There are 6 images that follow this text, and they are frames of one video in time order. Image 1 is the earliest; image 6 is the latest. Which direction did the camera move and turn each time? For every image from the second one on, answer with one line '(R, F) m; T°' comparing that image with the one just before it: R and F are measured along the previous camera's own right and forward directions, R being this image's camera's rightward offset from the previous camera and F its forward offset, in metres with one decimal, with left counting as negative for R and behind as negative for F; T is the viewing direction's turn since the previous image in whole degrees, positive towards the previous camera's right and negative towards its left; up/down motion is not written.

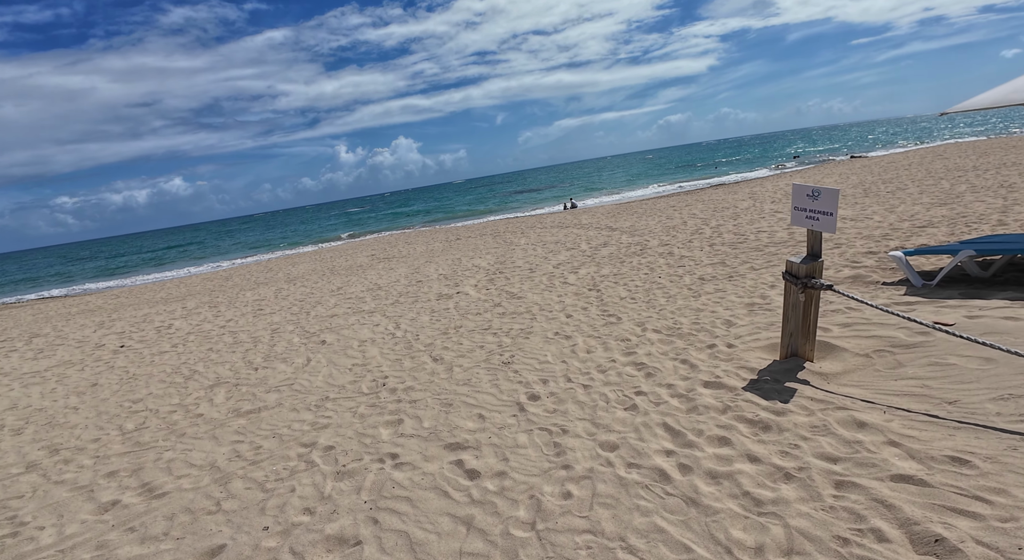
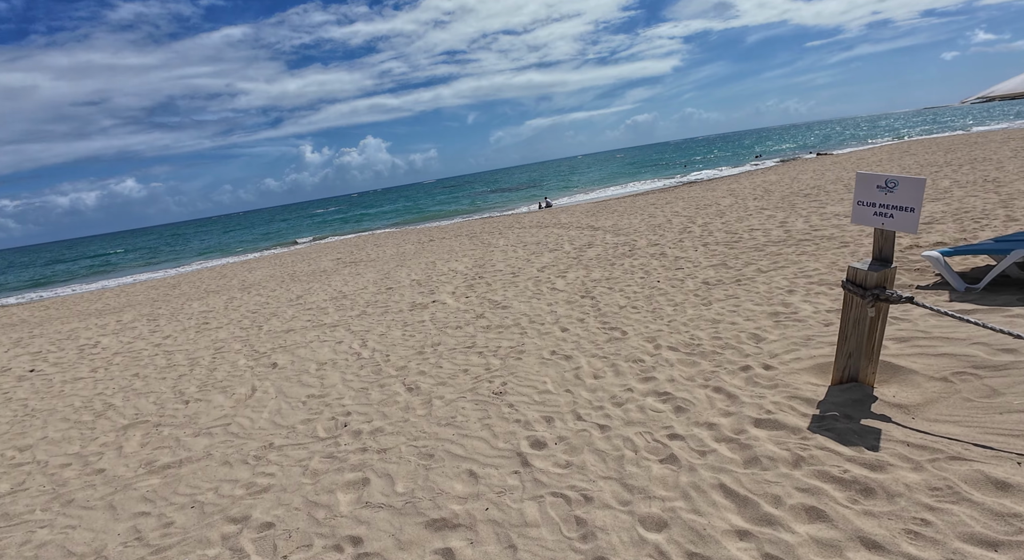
(-0.2, +0.9) m; +3°
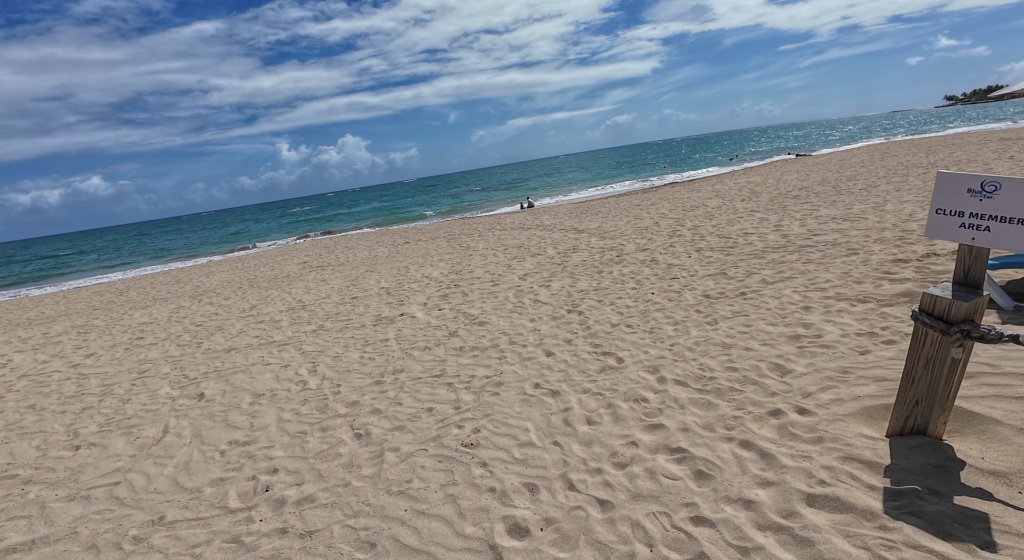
(0.0, +0.9) m; +2°
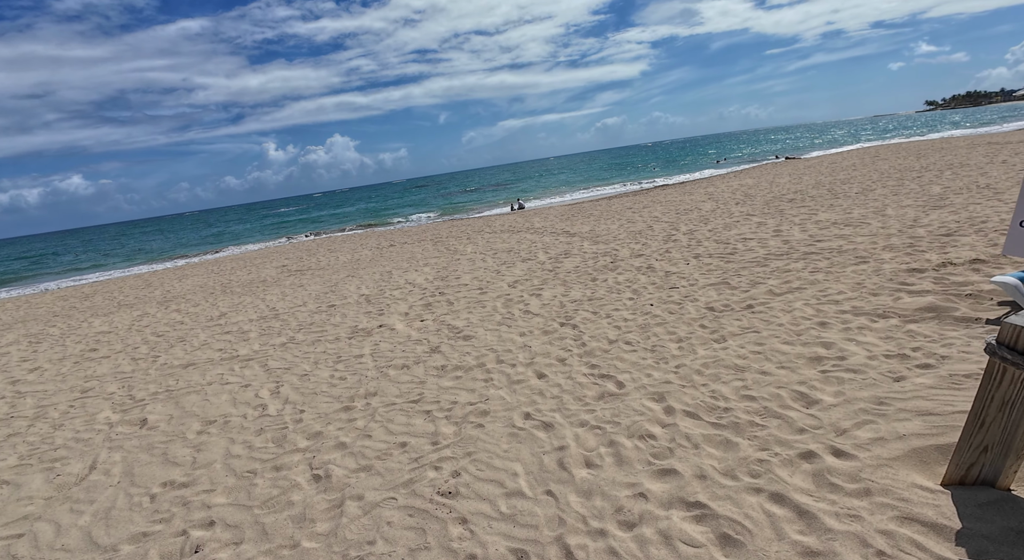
(0.0, +0.5) m; +1°
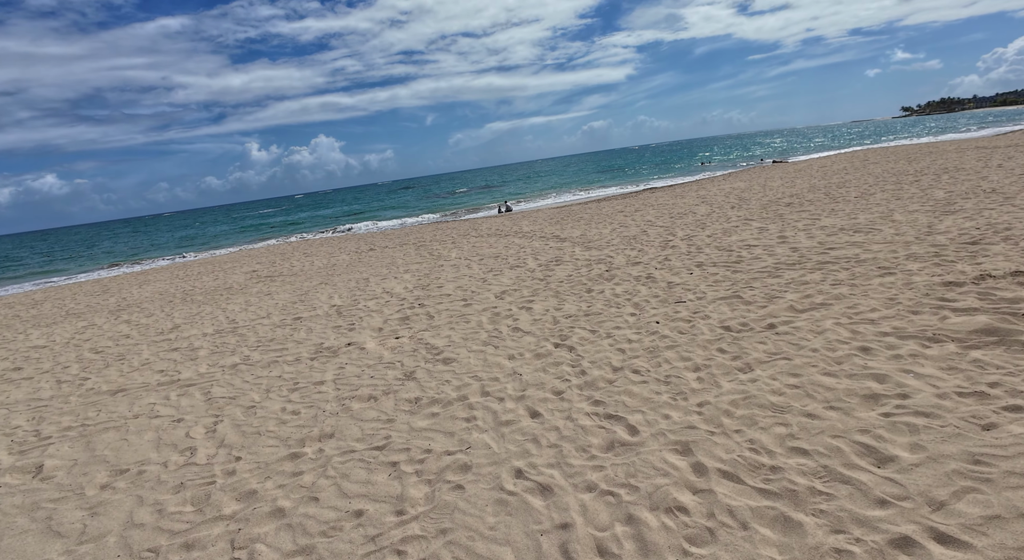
(0.0, +0.8) m; +2°
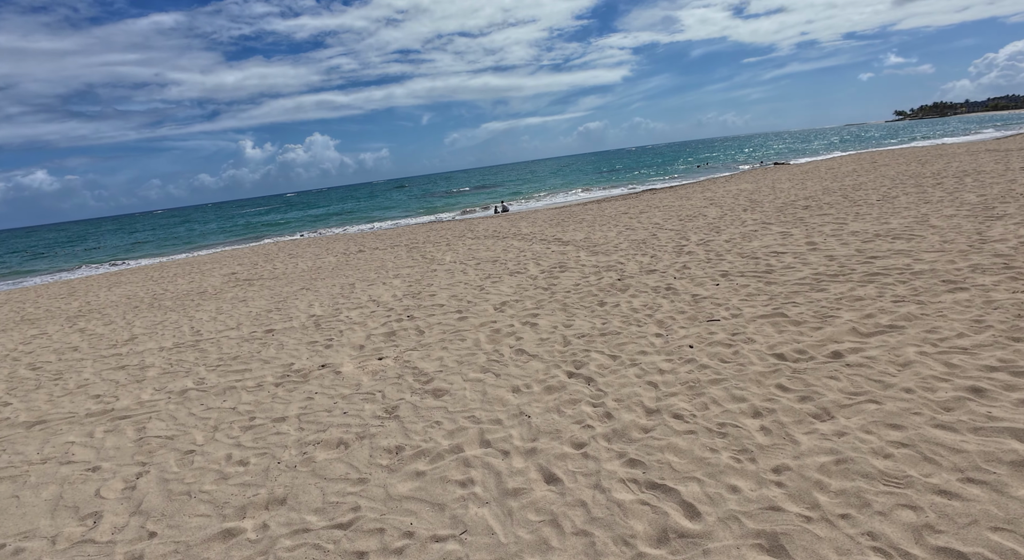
(-0.1, +0.9) m; +1°
